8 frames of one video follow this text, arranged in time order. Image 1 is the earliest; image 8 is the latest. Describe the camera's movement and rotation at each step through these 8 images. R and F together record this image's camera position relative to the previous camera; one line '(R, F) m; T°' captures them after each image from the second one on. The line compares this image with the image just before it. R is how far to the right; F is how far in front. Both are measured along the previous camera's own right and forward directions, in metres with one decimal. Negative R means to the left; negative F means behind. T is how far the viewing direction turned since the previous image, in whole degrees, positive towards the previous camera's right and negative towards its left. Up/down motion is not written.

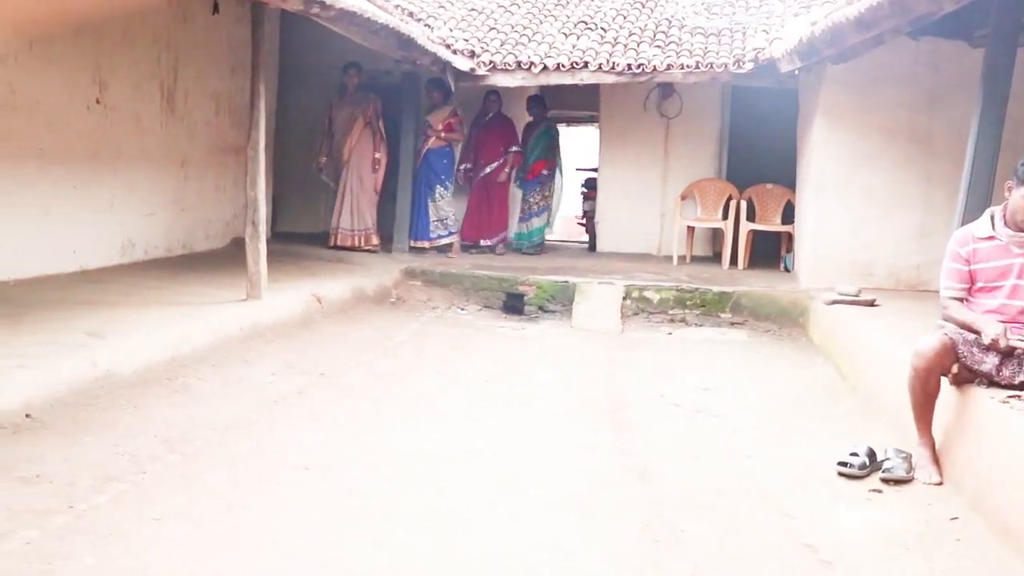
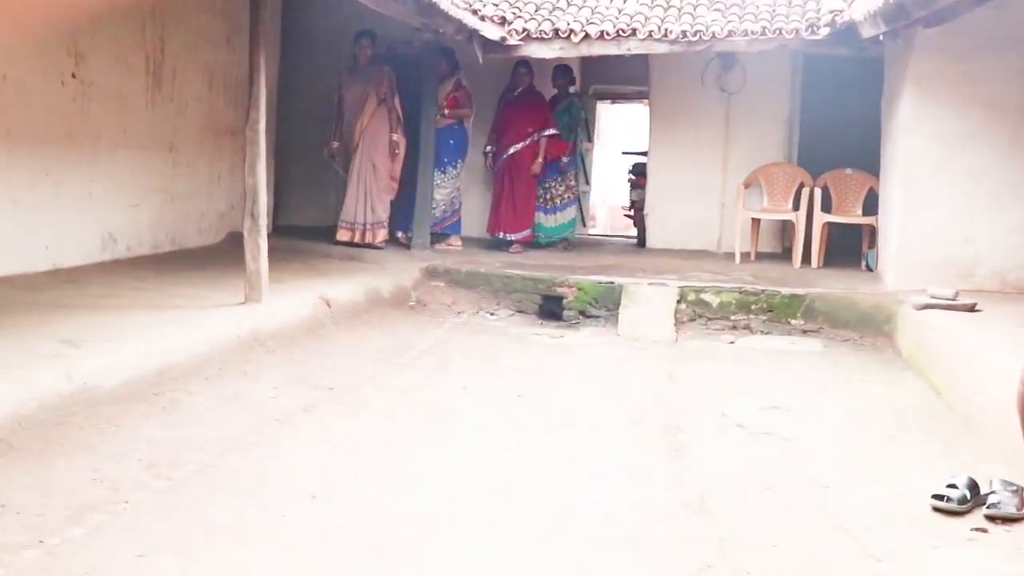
(0.0, +0.8) m; -2°
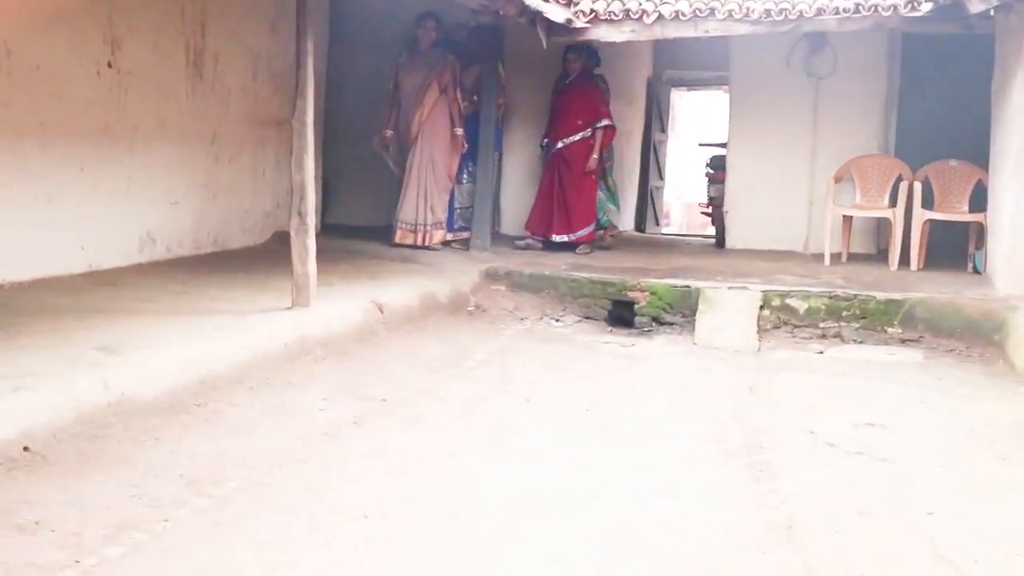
(0.0, +0.4) m; -3°
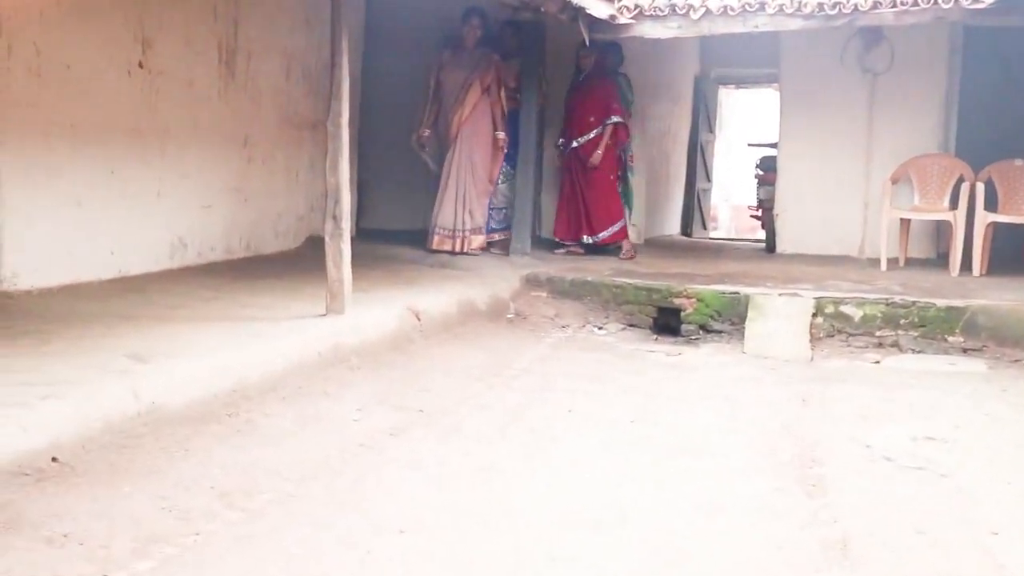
(0.0, +0.2) m; -2°
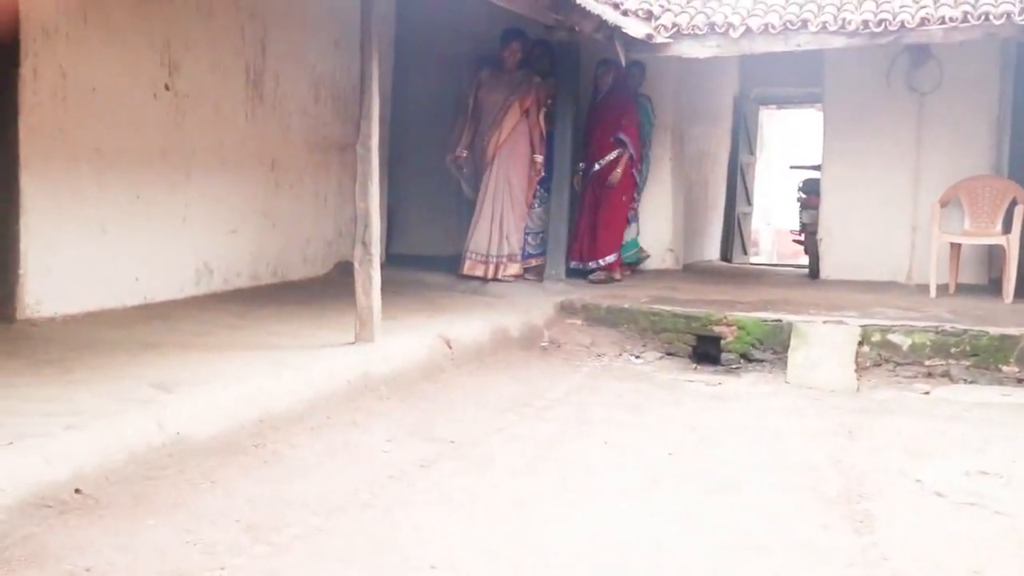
(0.0, +0.2) m; -2°
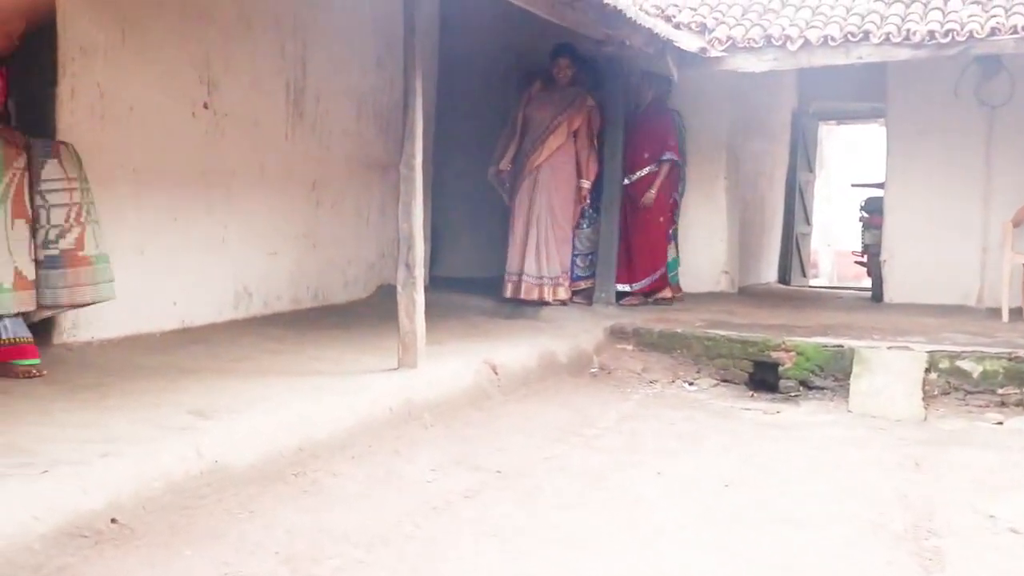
(0.0, +0.2) m; -2°
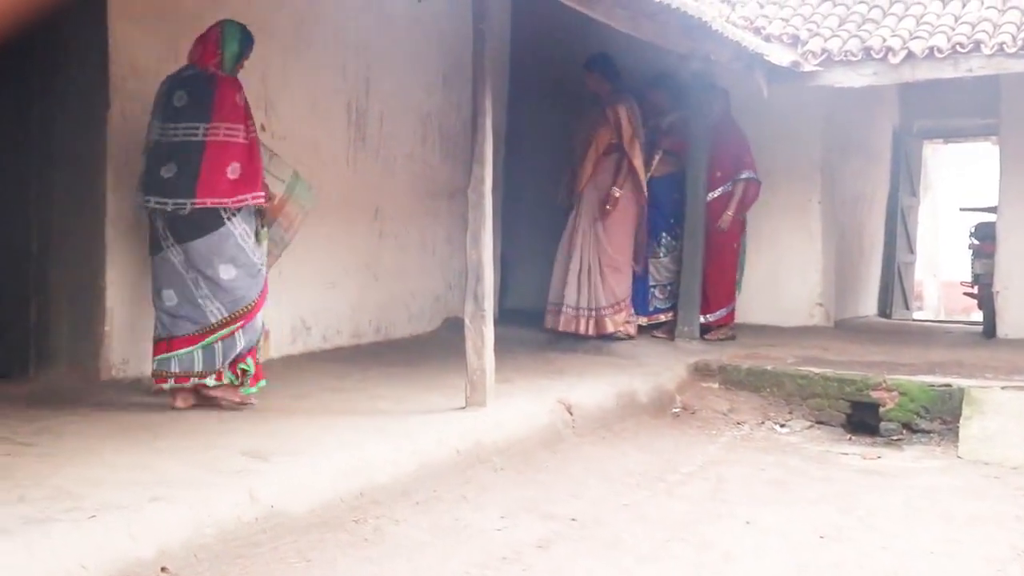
(-0.1, +0.3) m; -3°
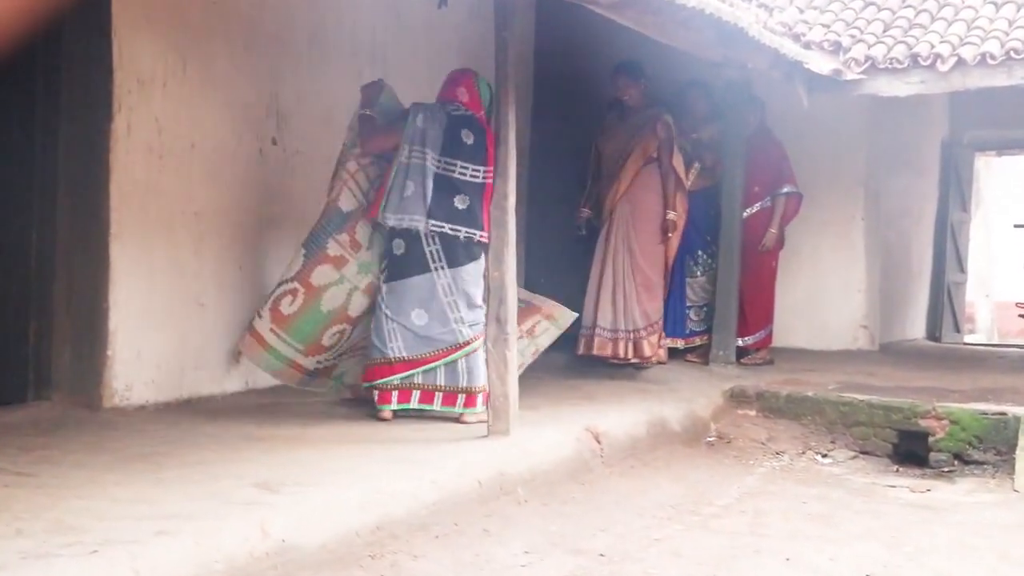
(0.0, +0.2) m; -1°
